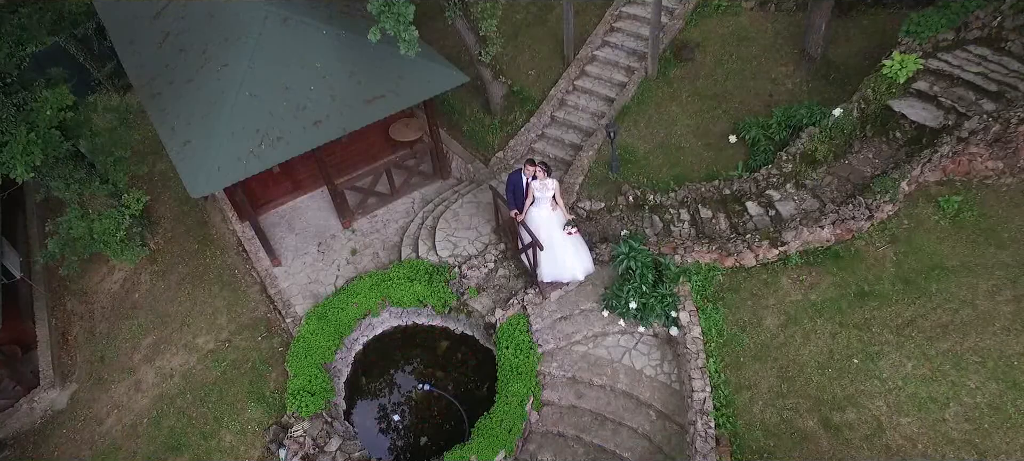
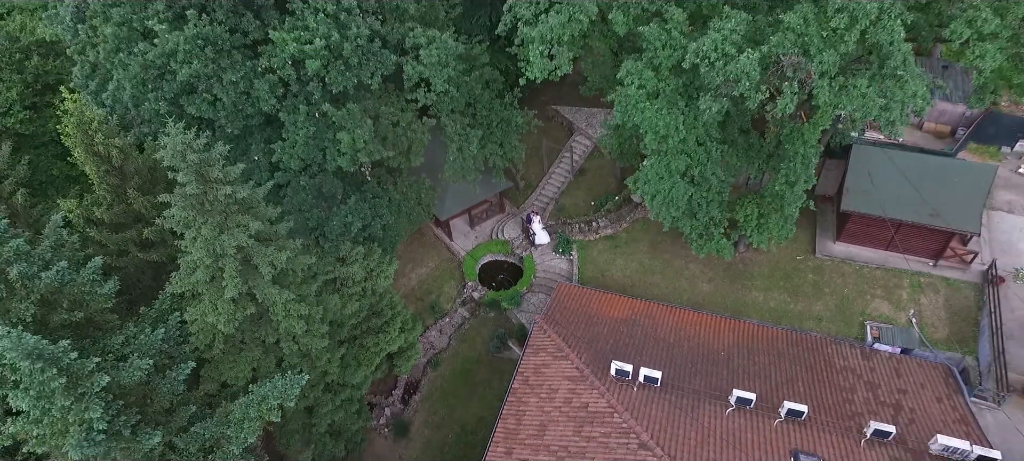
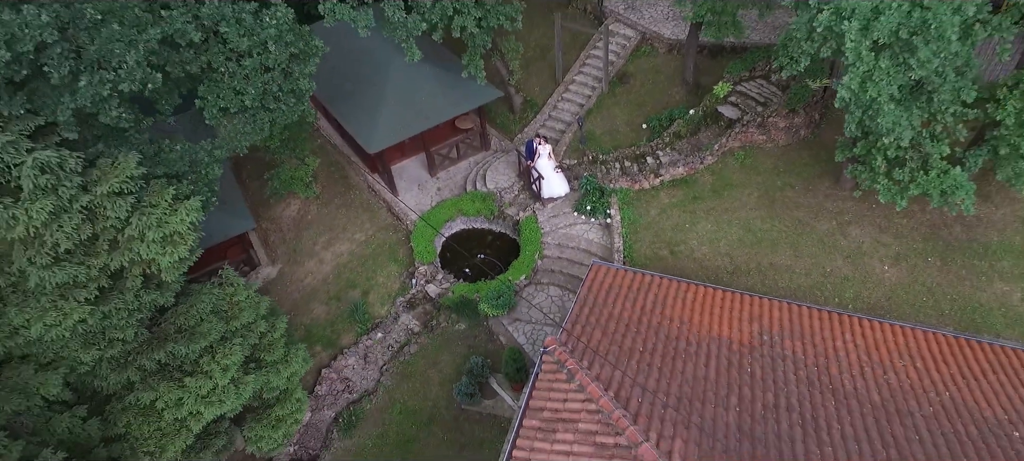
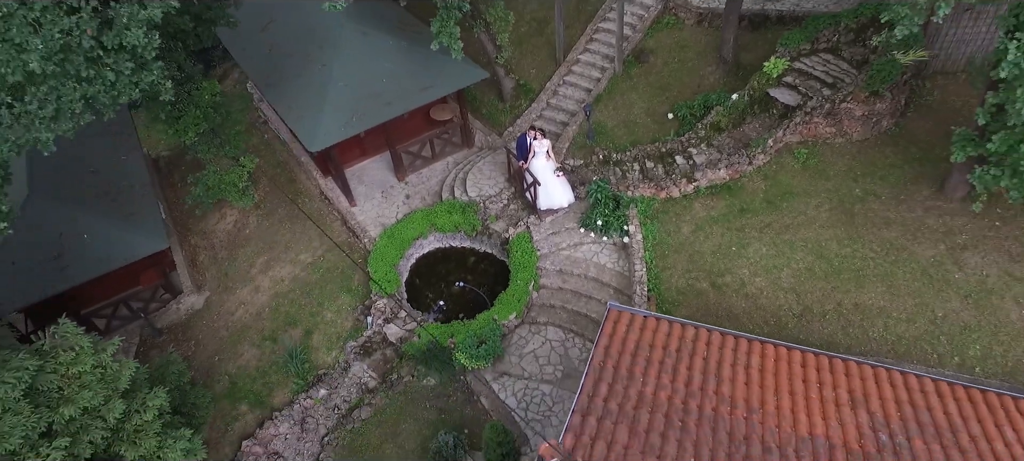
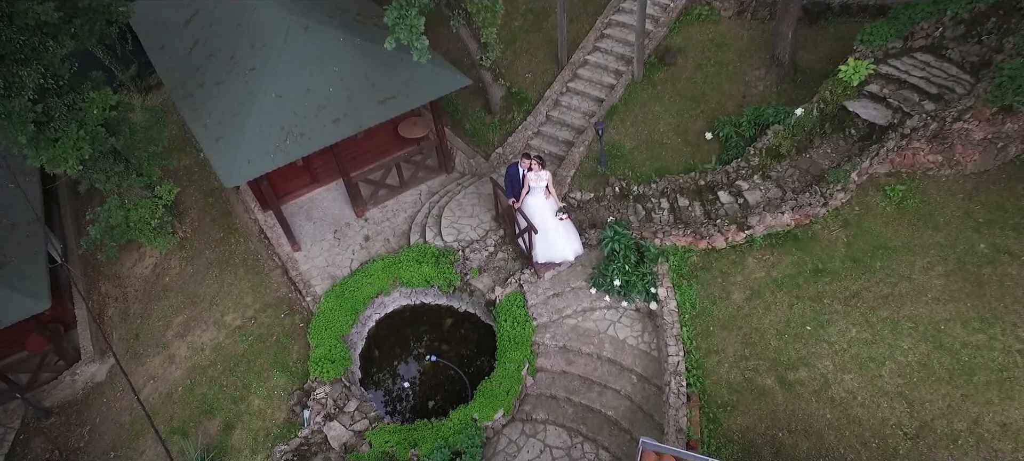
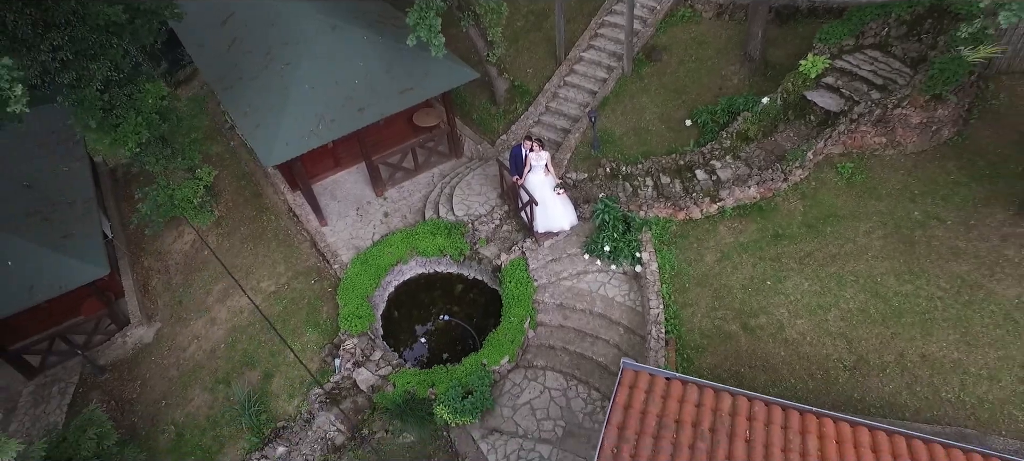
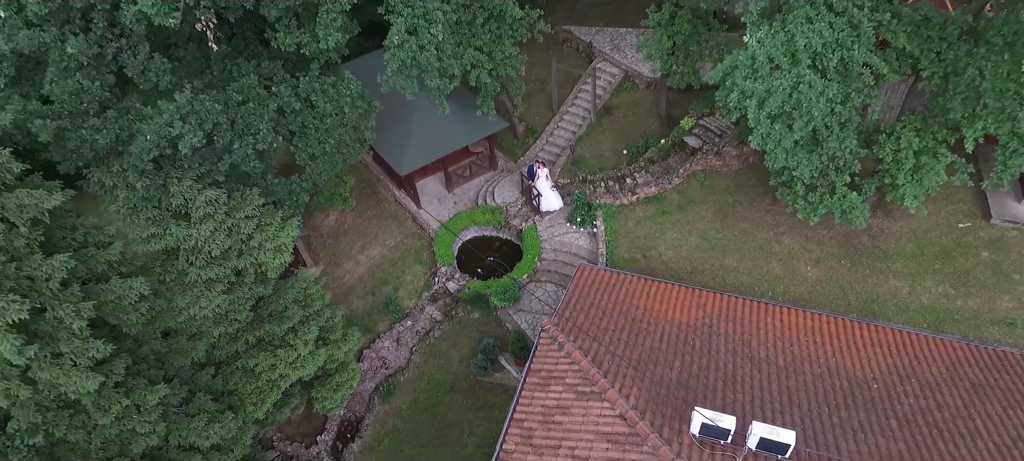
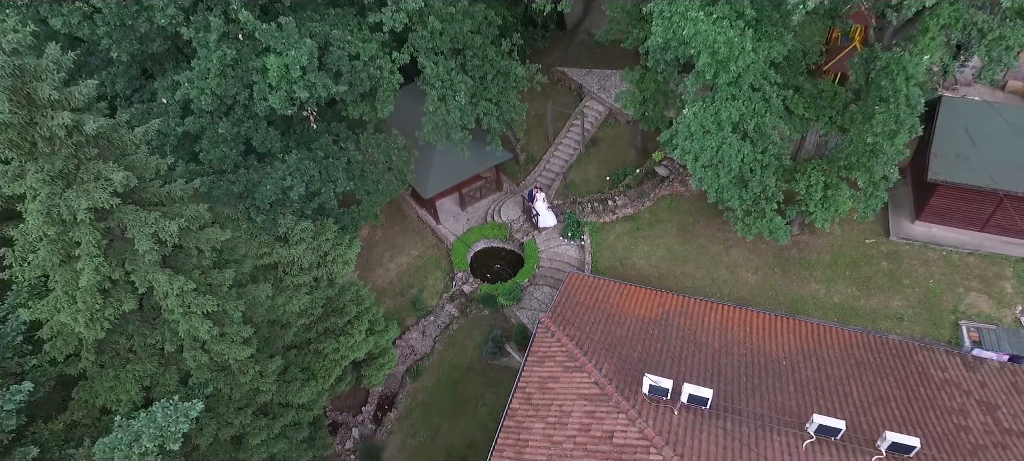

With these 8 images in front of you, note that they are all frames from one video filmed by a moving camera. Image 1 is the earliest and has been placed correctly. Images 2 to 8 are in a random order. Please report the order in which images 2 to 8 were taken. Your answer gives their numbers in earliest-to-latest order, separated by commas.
5, 6, 4, 3, 7, 8, 2
